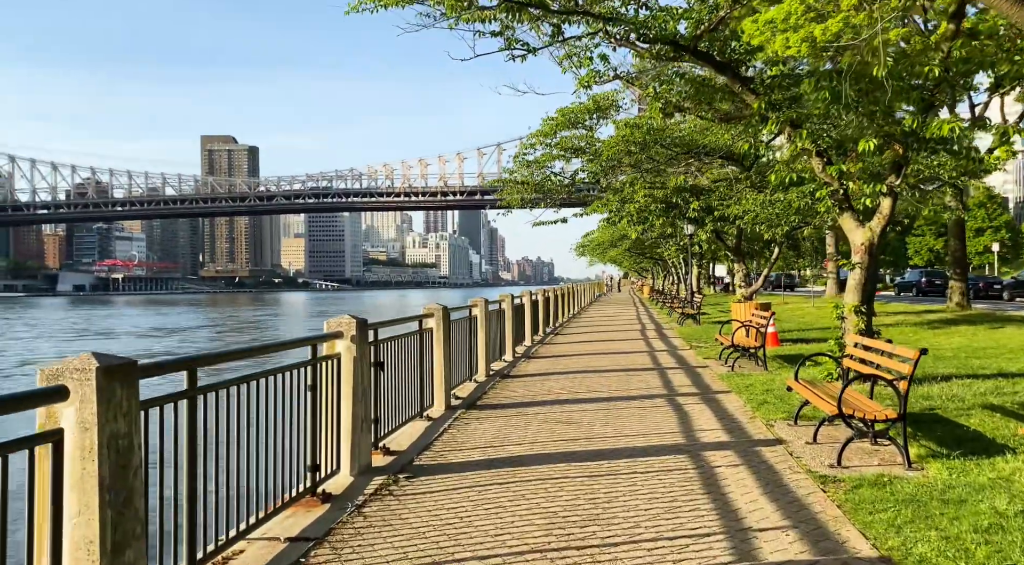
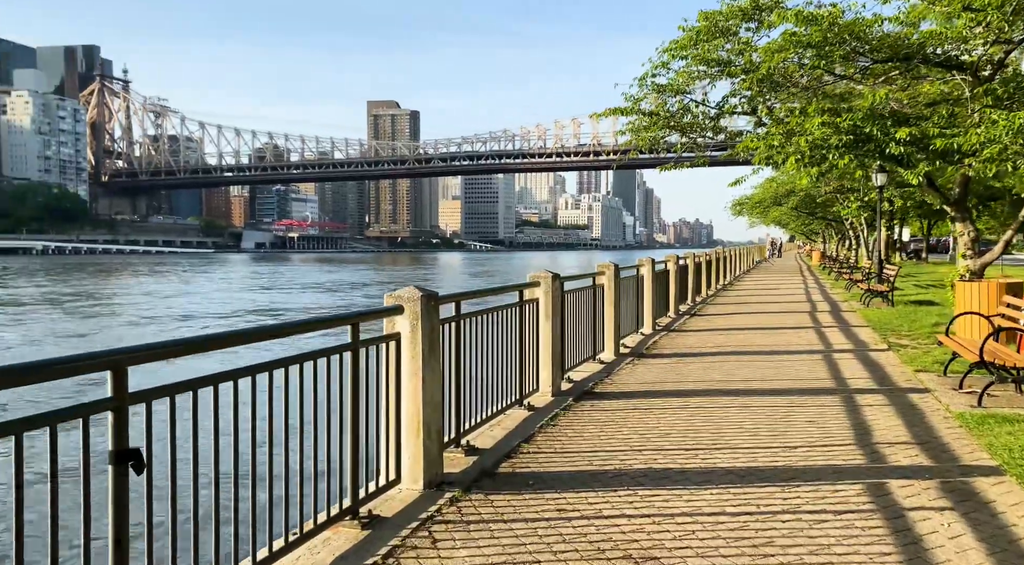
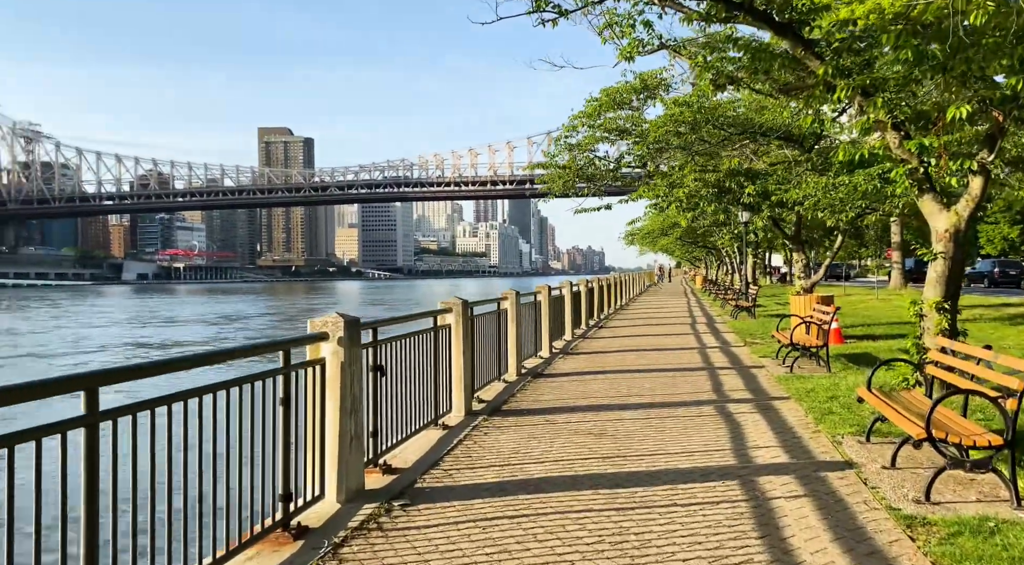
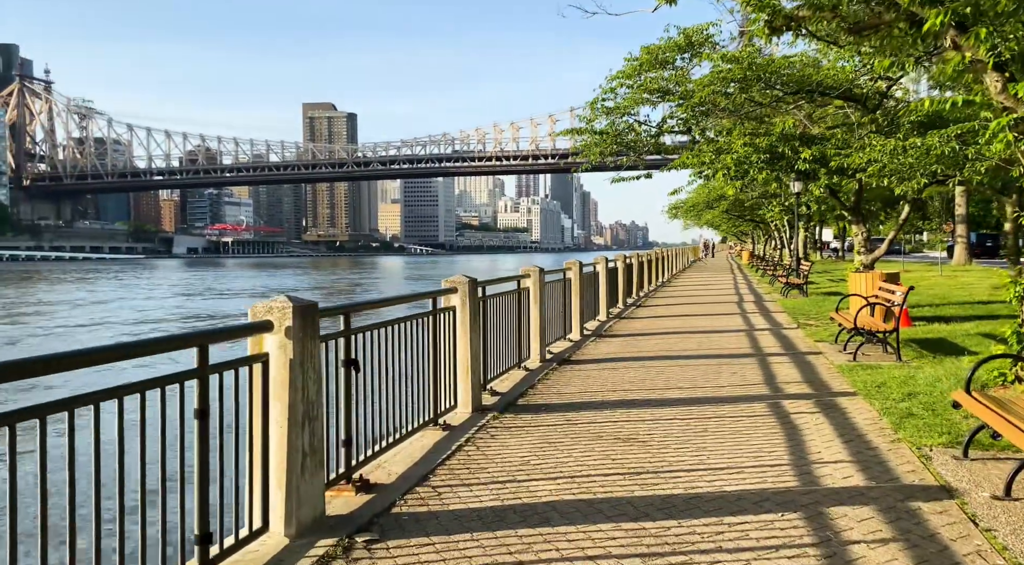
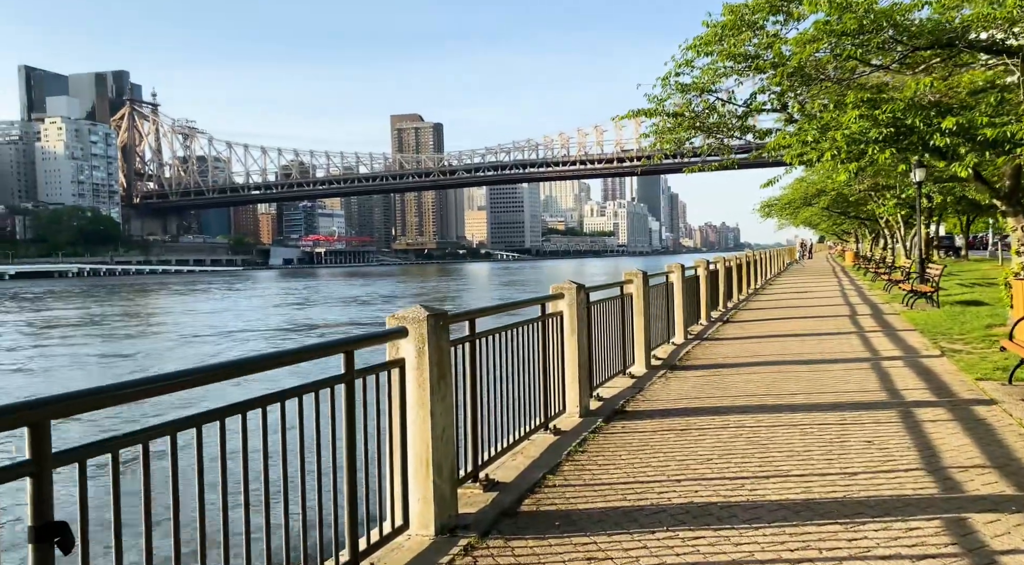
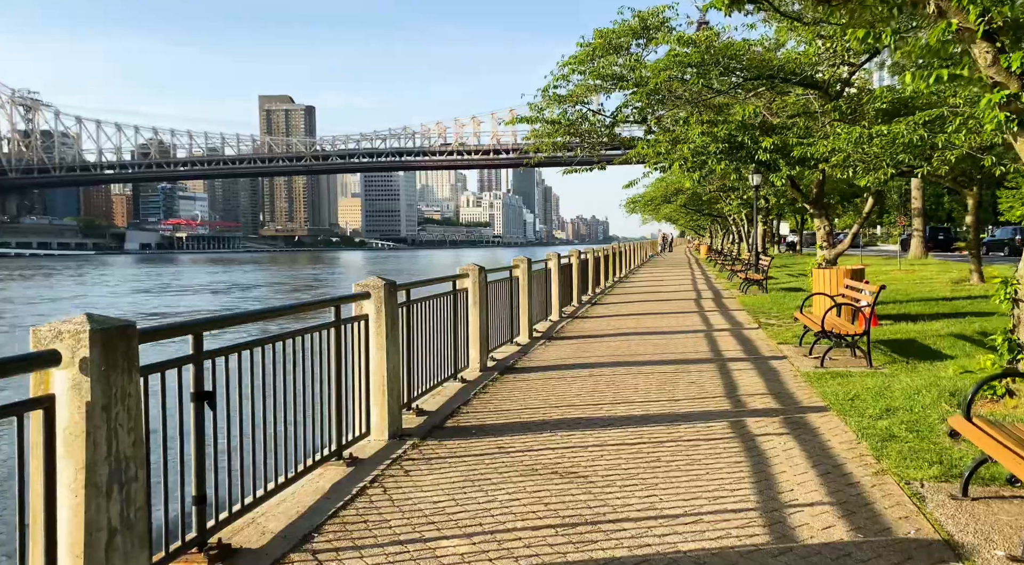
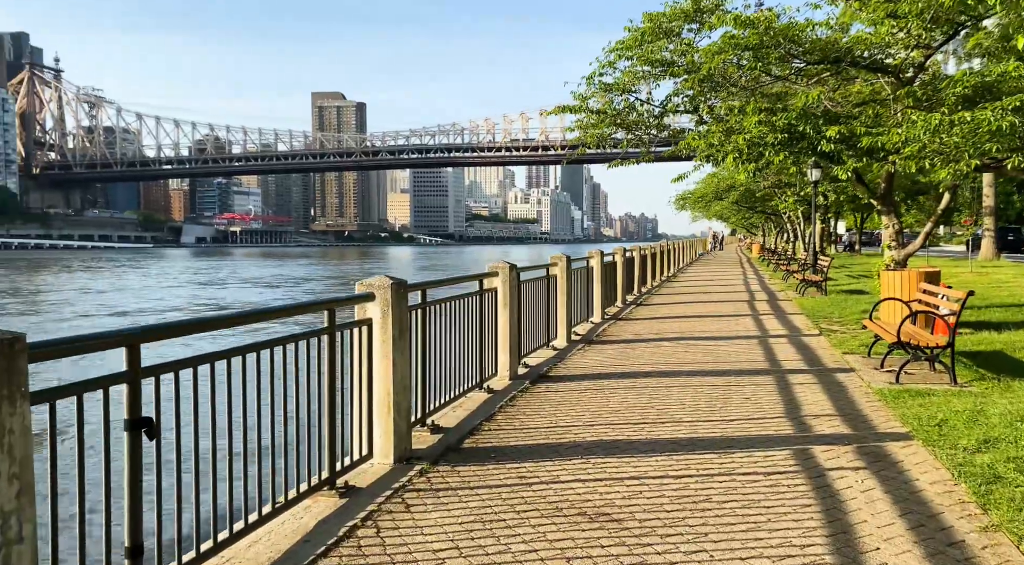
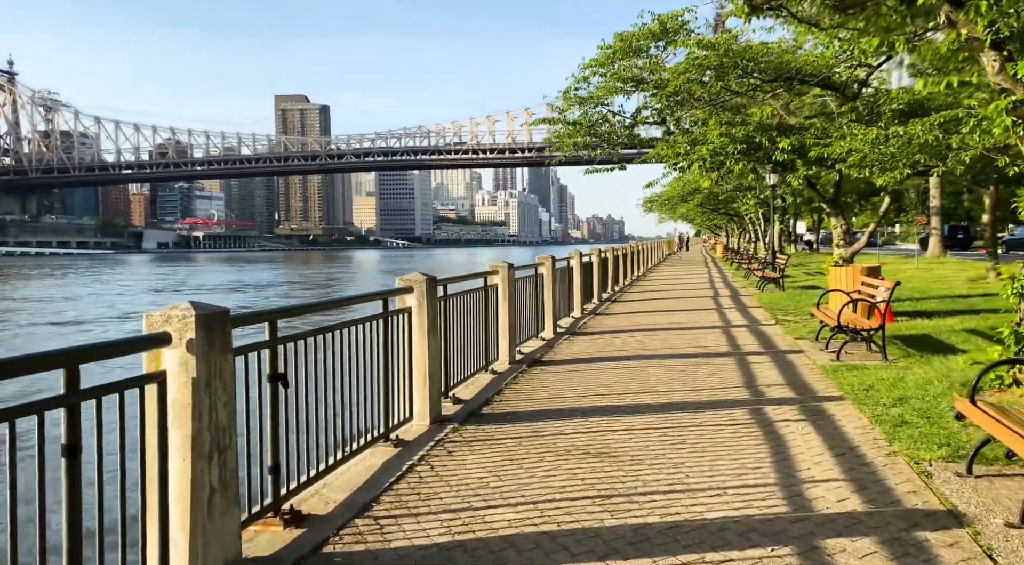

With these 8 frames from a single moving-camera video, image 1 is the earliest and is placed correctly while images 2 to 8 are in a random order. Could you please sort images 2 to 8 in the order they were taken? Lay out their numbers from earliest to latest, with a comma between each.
3, 4, 8, 6, 7, 2, 5
